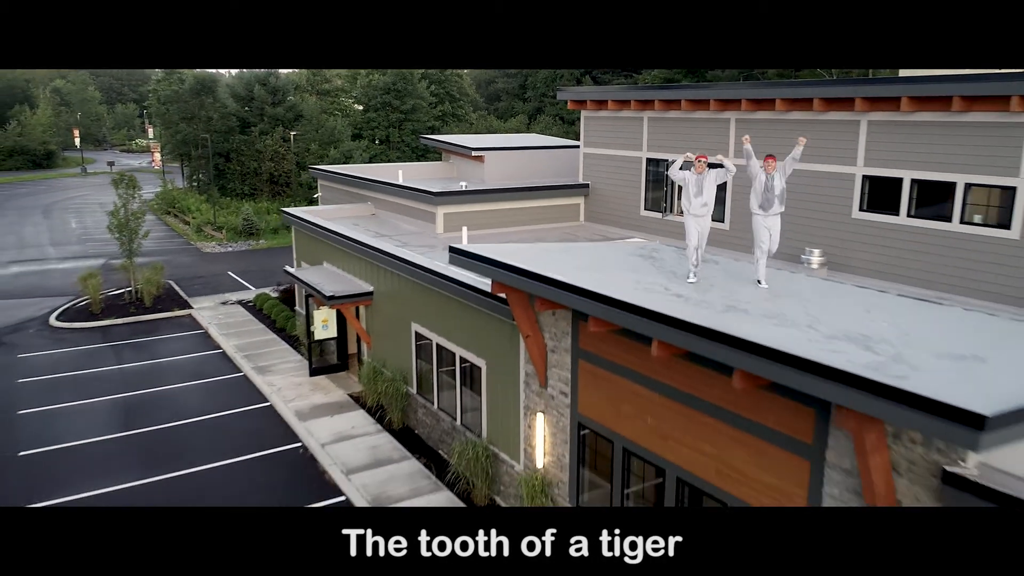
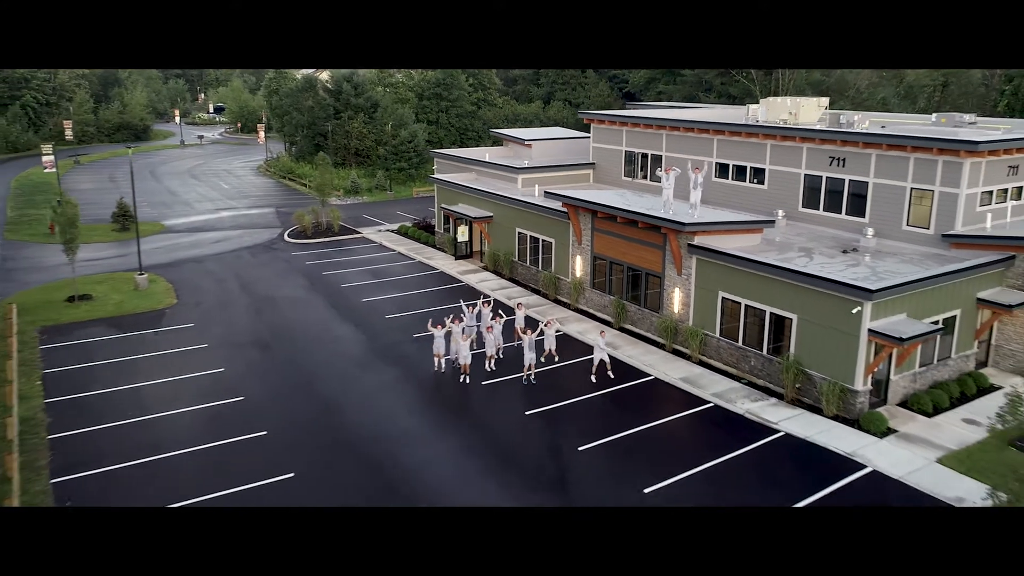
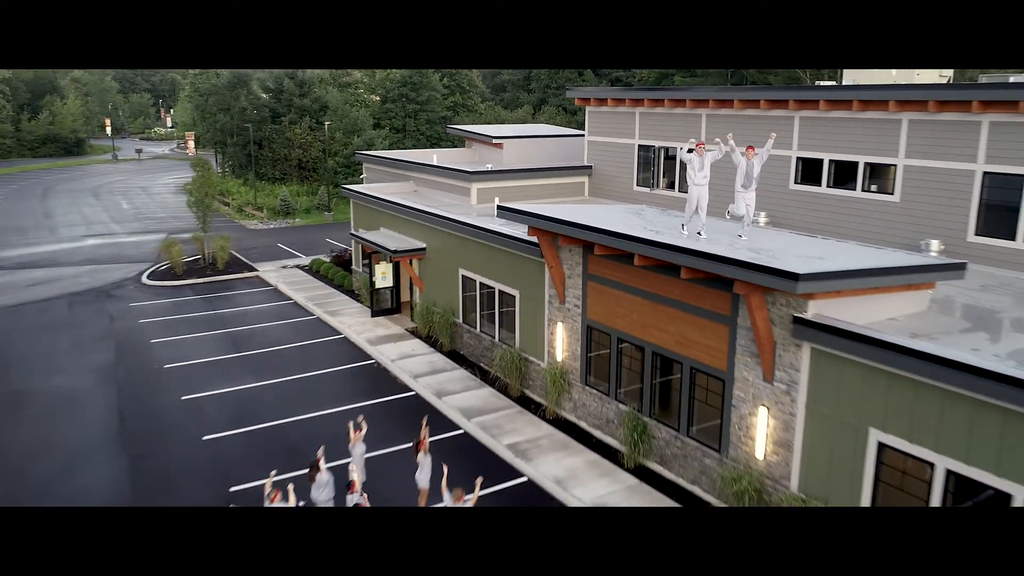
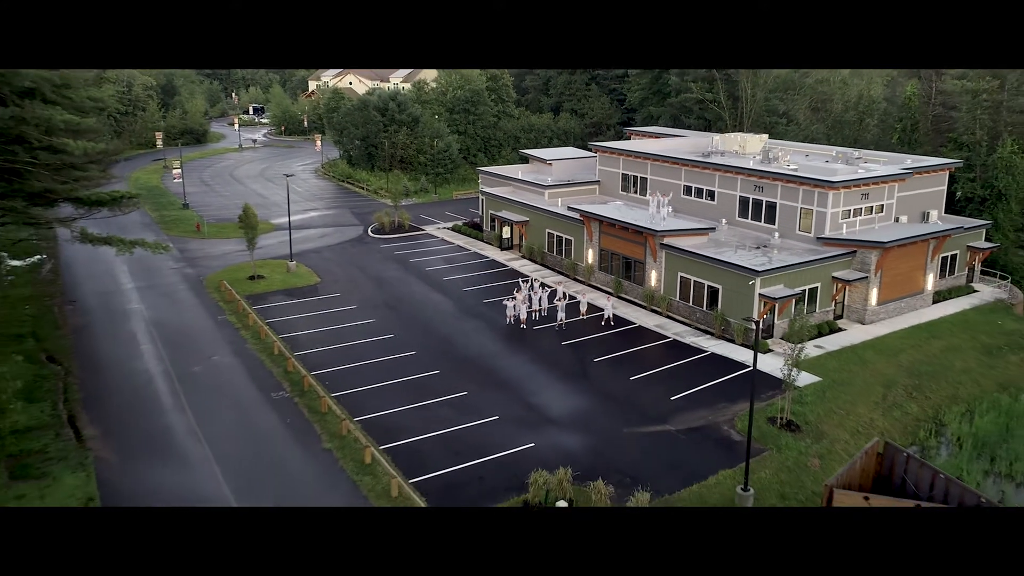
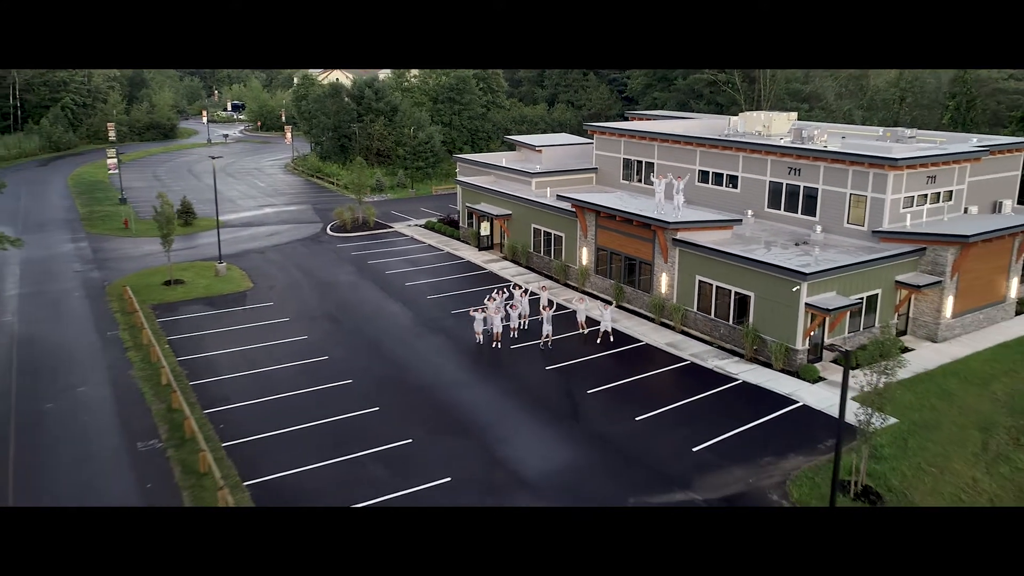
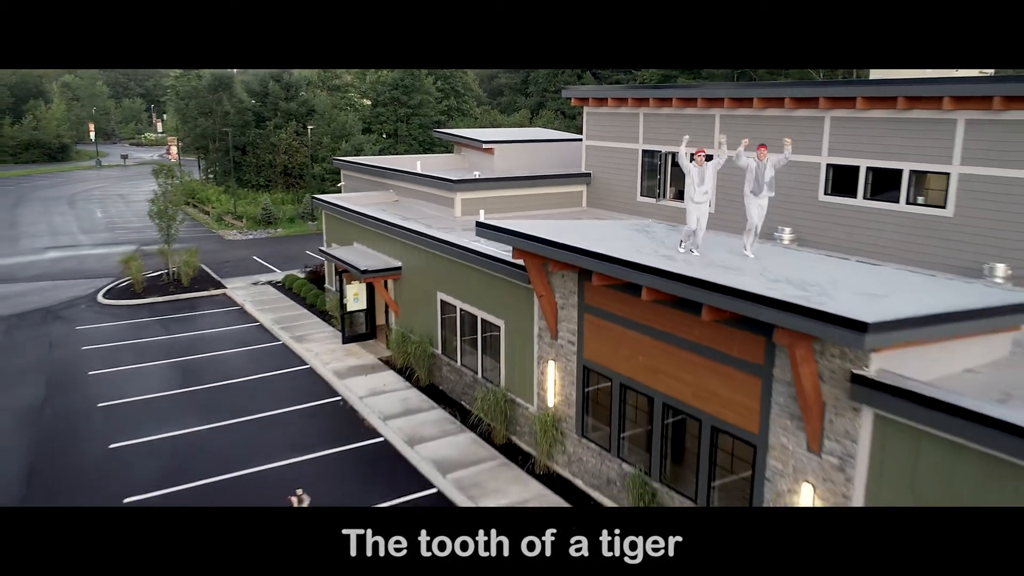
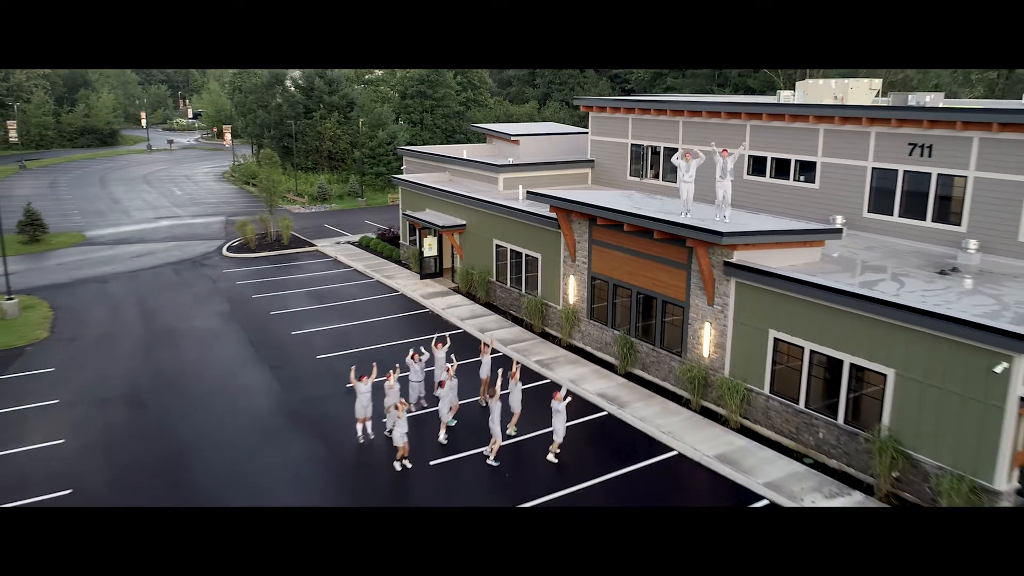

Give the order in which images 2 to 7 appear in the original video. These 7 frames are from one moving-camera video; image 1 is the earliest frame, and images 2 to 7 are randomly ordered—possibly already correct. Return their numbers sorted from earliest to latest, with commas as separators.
6, 3, 7, 2, 5, 4
